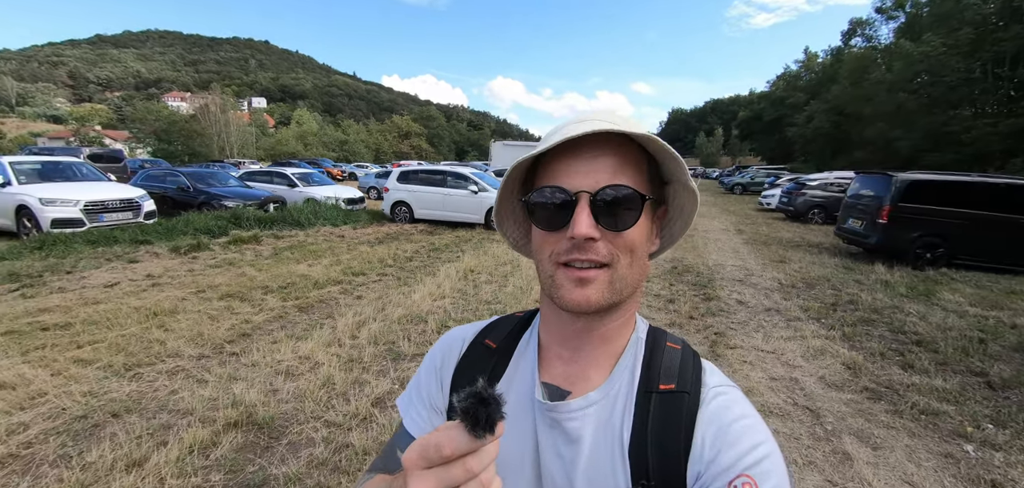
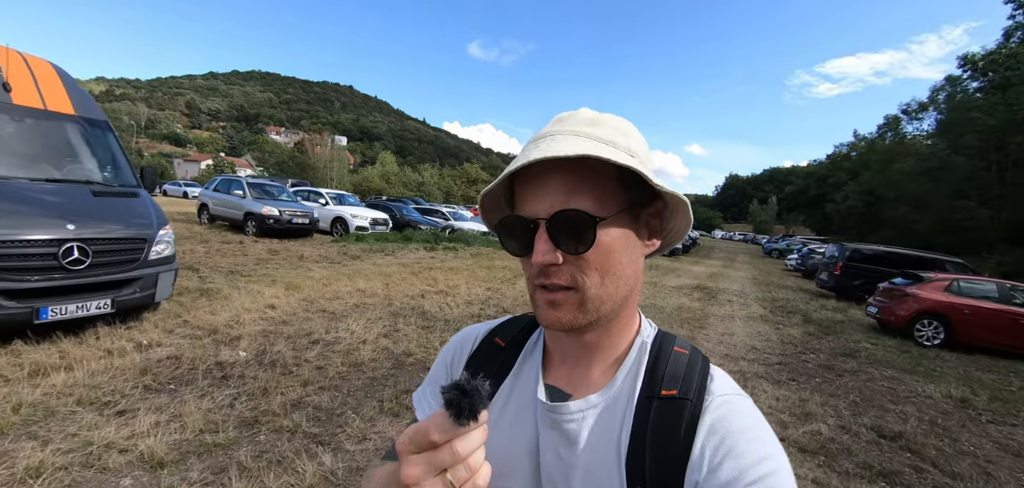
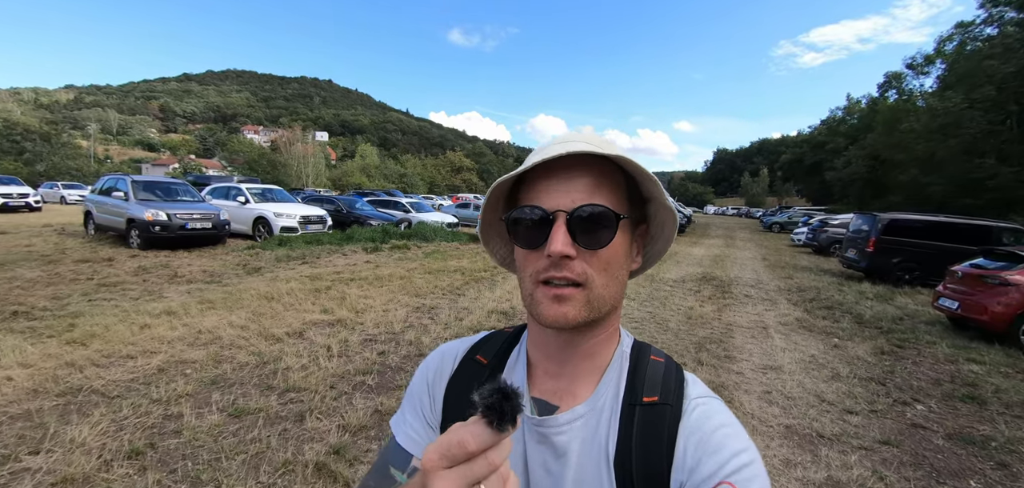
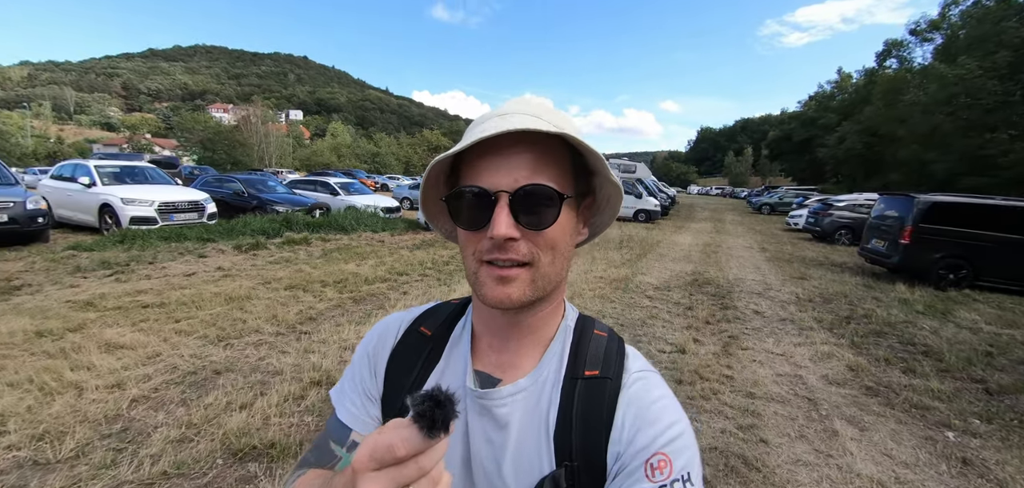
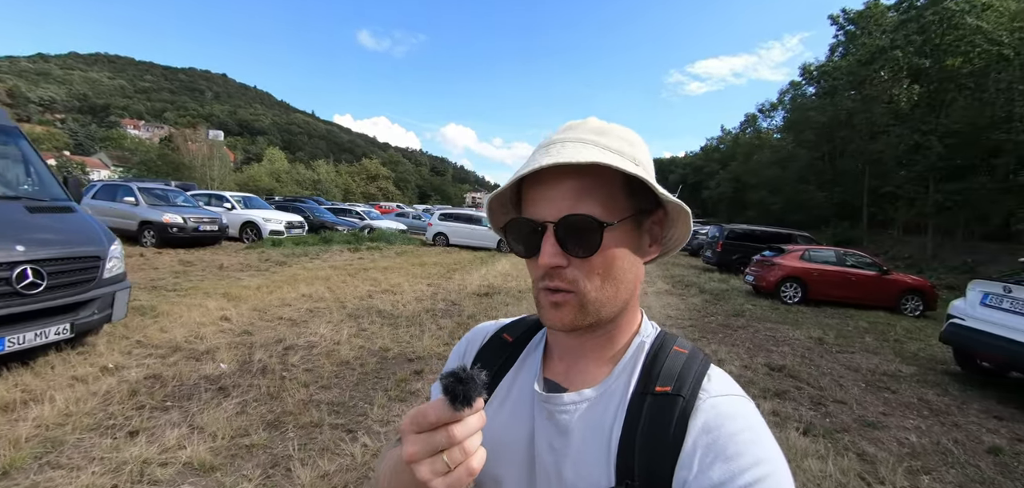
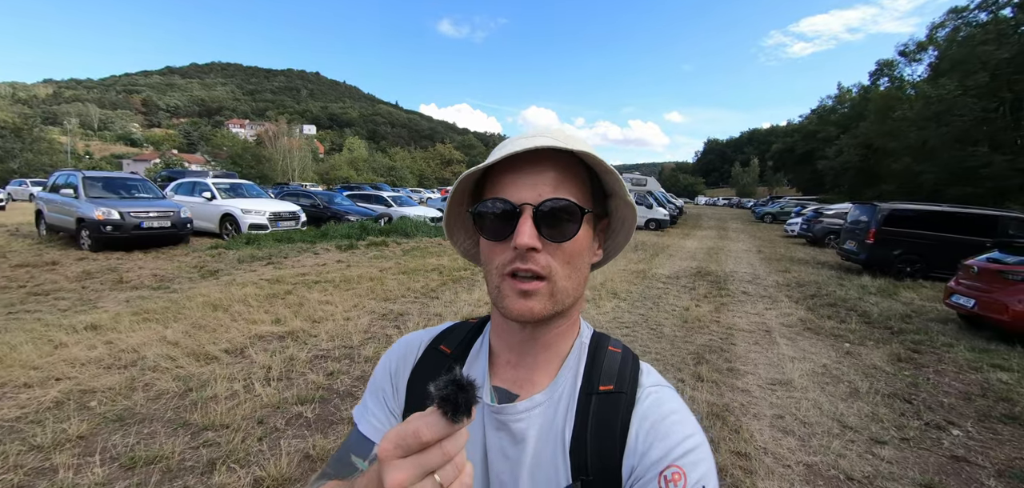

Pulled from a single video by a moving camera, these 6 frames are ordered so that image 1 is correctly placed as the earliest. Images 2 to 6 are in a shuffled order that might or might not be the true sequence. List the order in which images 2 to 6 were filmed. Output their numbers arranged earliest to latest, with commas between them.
4, 6, 3, 2, 5
